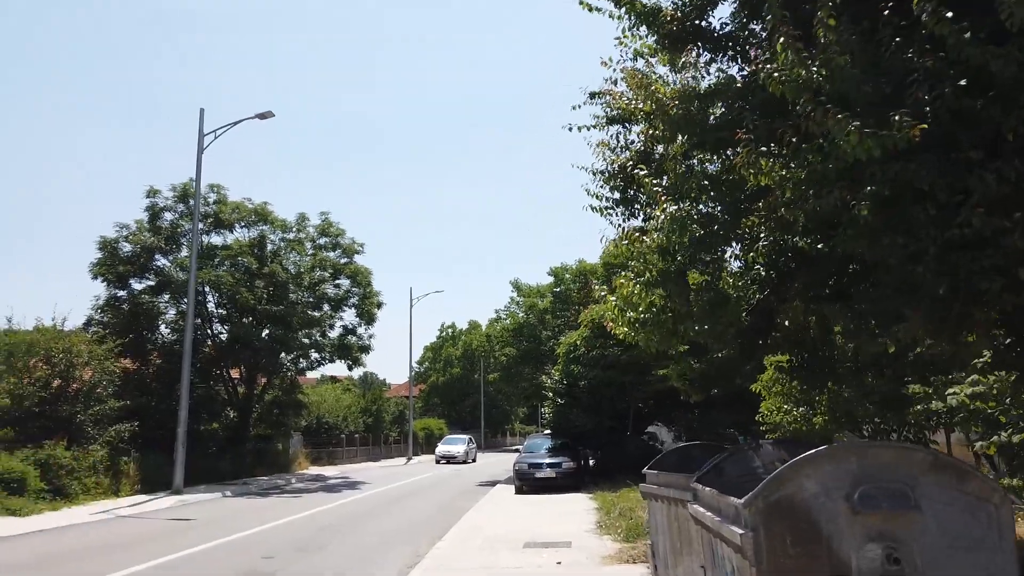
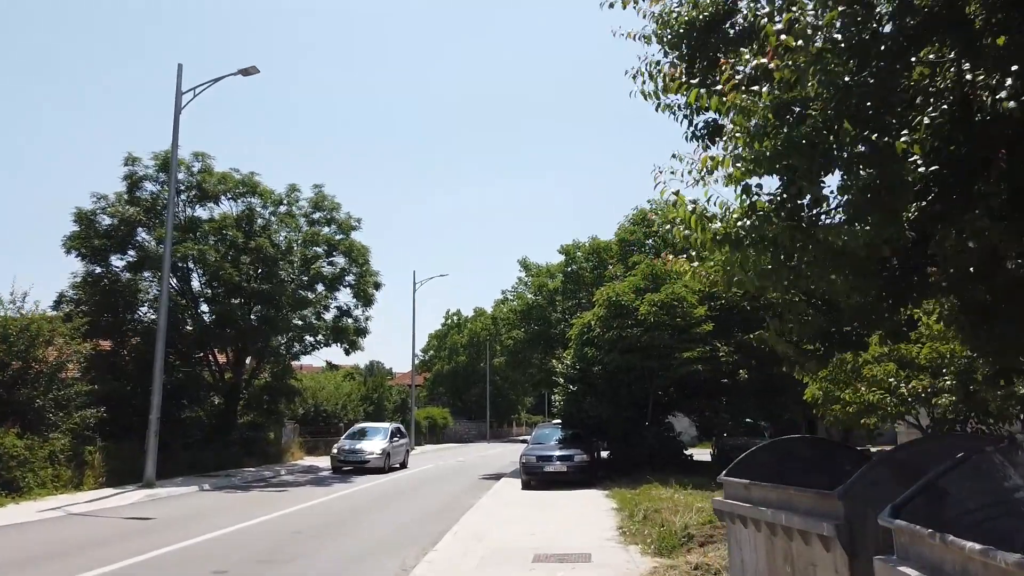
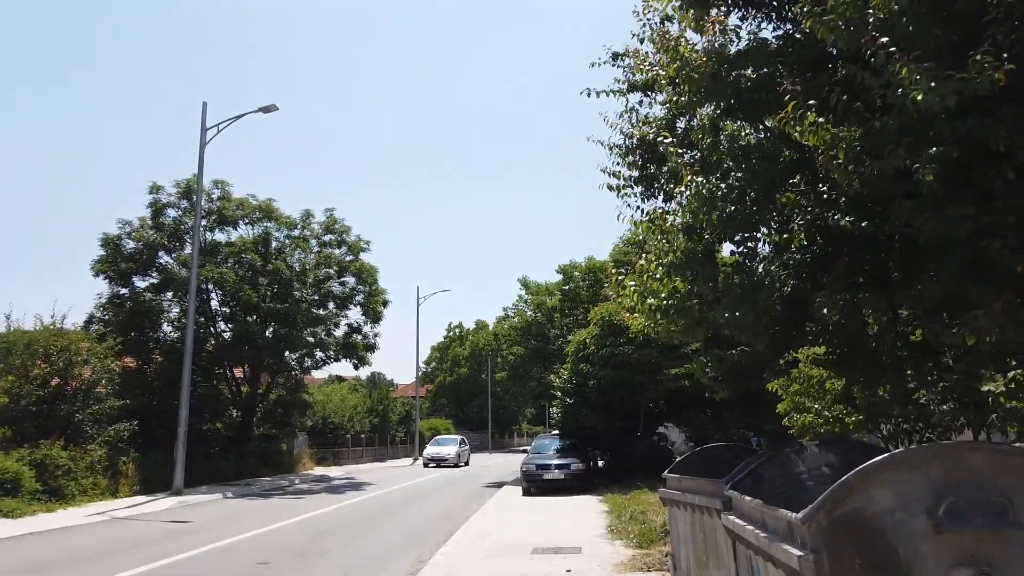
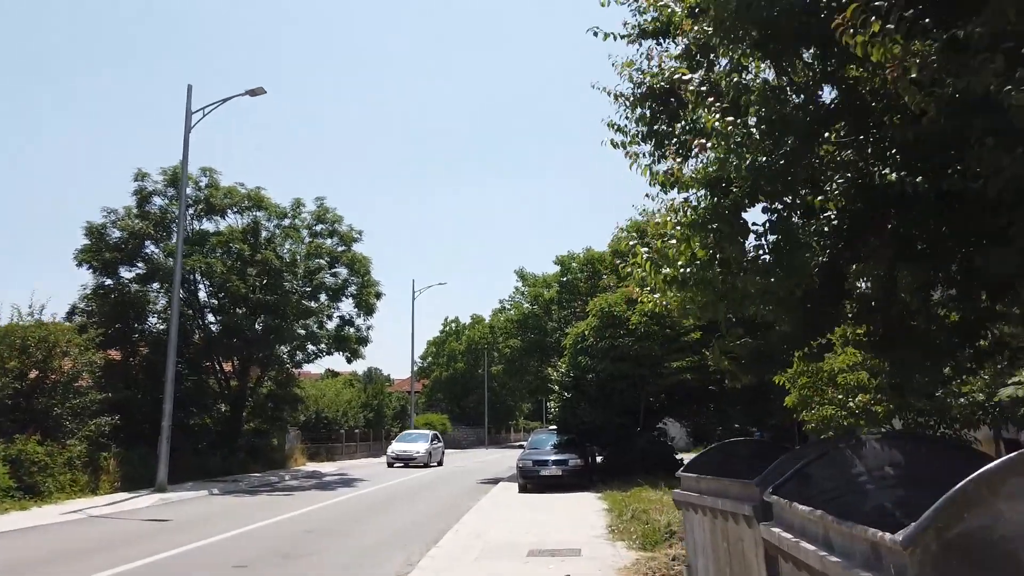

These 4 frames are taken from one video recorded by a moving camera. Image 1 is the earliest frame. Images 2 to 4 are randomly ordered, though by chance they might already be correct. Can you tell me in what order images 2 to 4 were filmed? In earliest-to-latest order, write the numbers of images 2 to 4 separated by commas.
3, 4, 2
